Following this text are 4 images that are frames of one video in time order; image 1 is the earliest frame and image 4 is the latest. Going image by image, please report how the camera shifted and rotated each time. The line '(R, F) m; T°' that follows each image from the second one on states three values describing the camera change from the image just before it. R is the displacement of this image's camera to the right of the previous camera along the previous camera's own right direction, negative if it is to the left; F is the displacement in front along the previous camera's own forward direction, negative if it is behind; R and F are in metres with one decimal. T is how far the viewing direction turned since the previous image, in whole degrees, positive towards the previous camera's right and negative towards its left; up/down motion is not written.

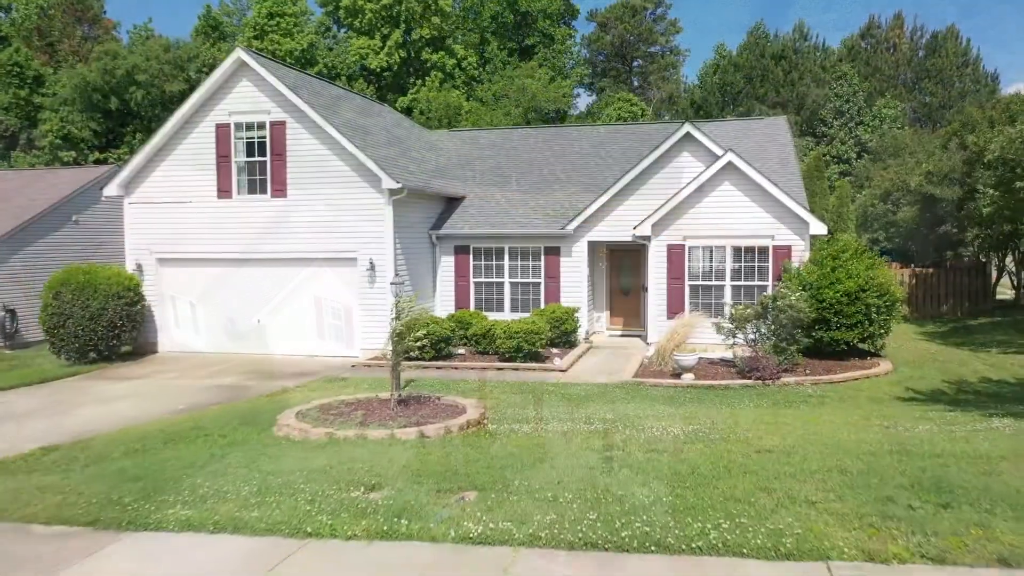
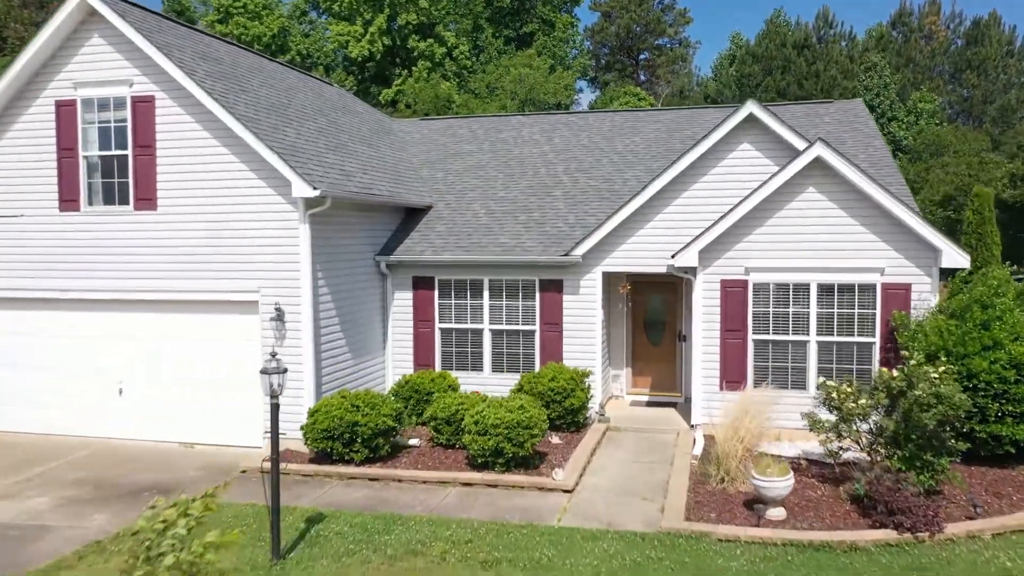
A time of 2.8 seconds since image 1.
(+0.3, +6.0) m; 0°
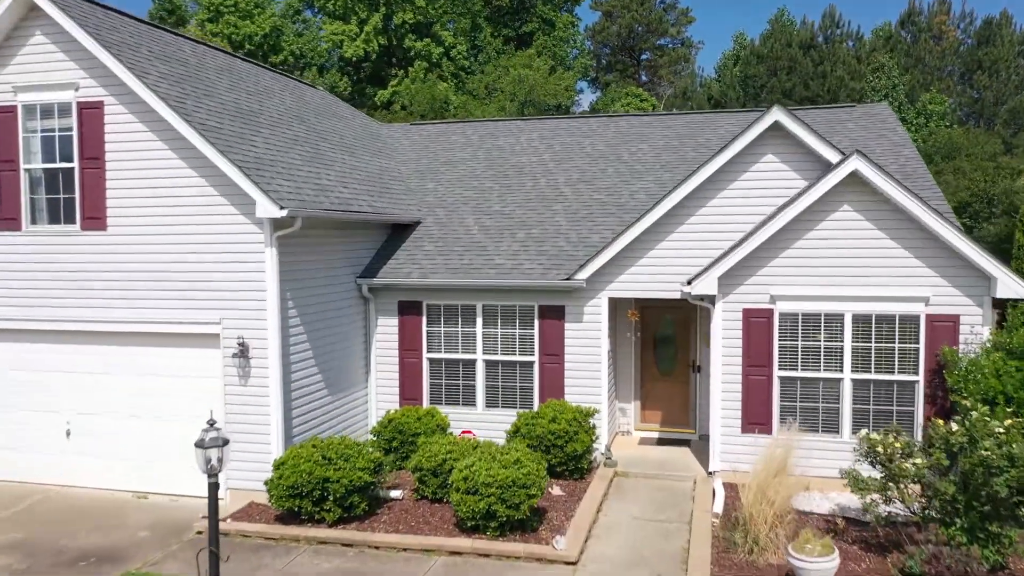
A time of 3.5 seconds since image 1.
(+0.1, +1.4) m; 0°
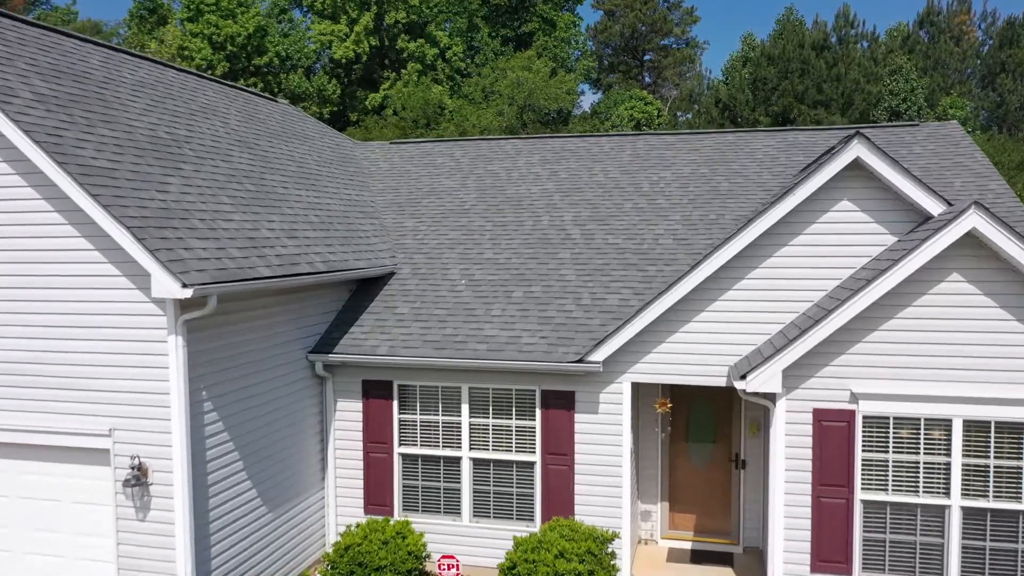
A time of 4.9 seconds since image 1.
(+0.1, +2.8) m; 0°
